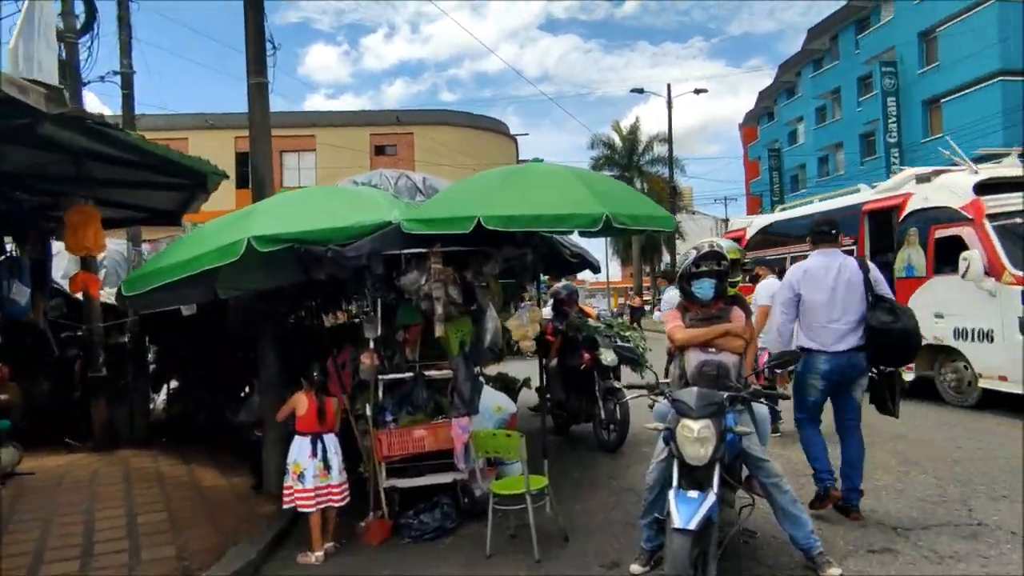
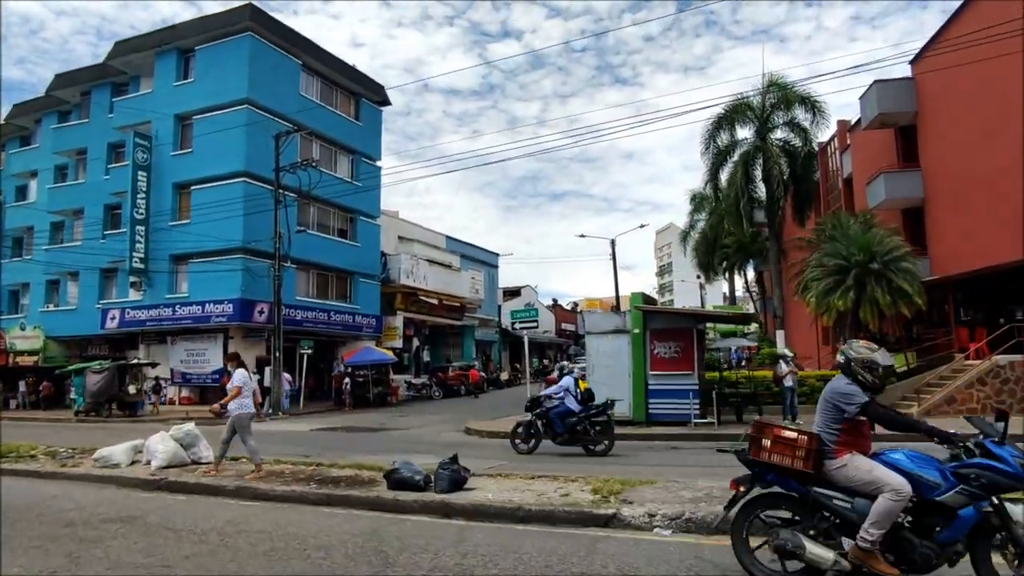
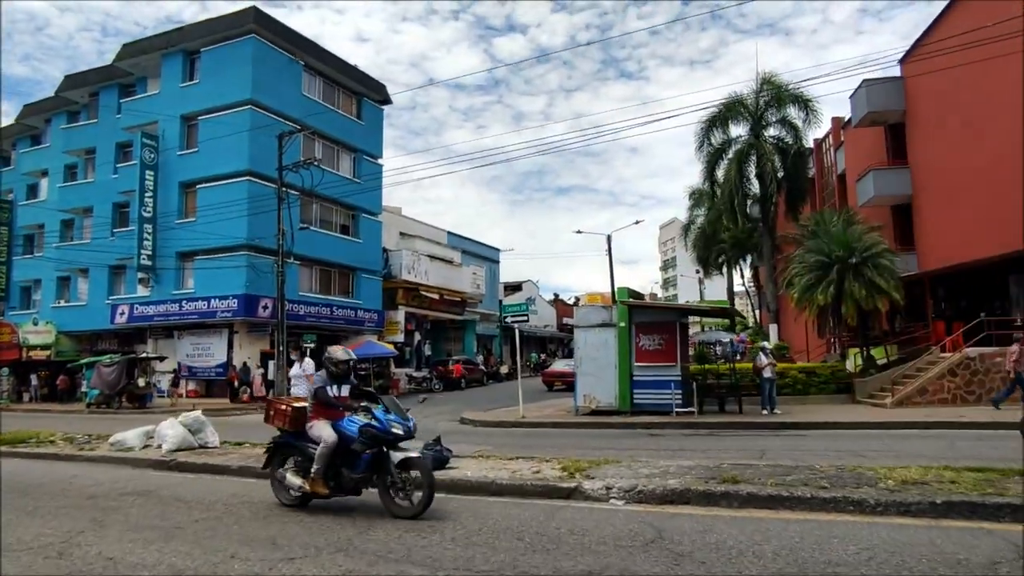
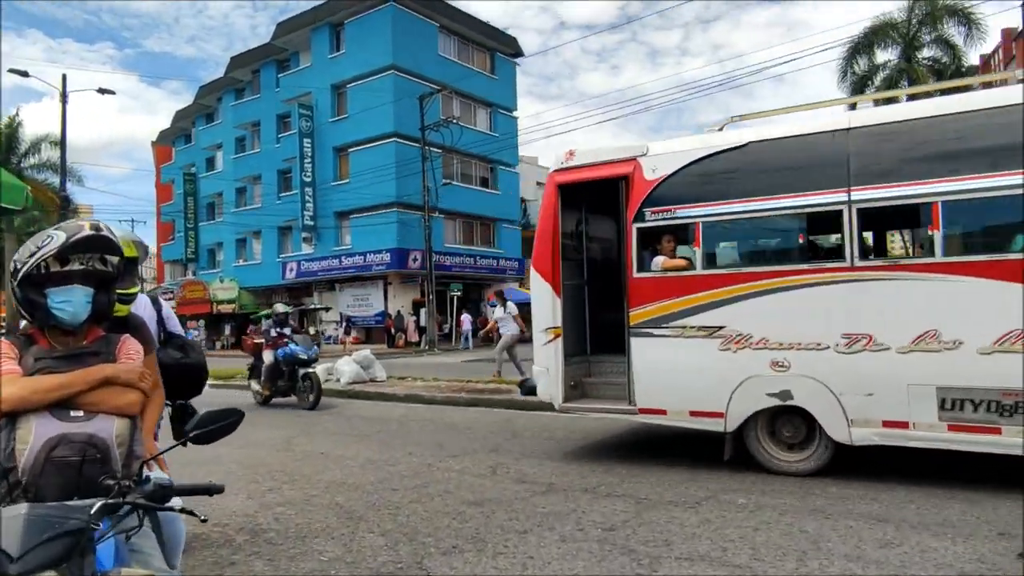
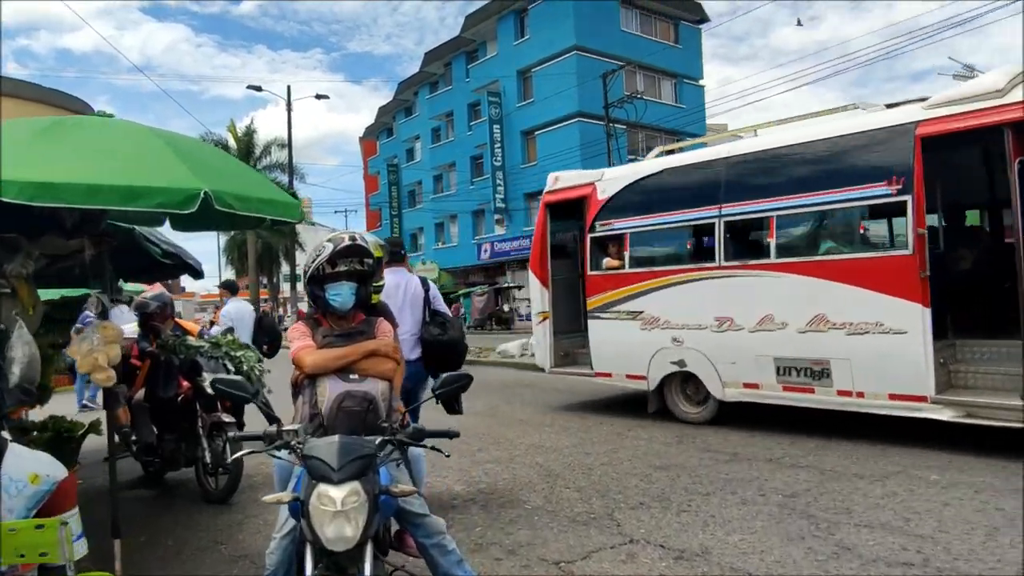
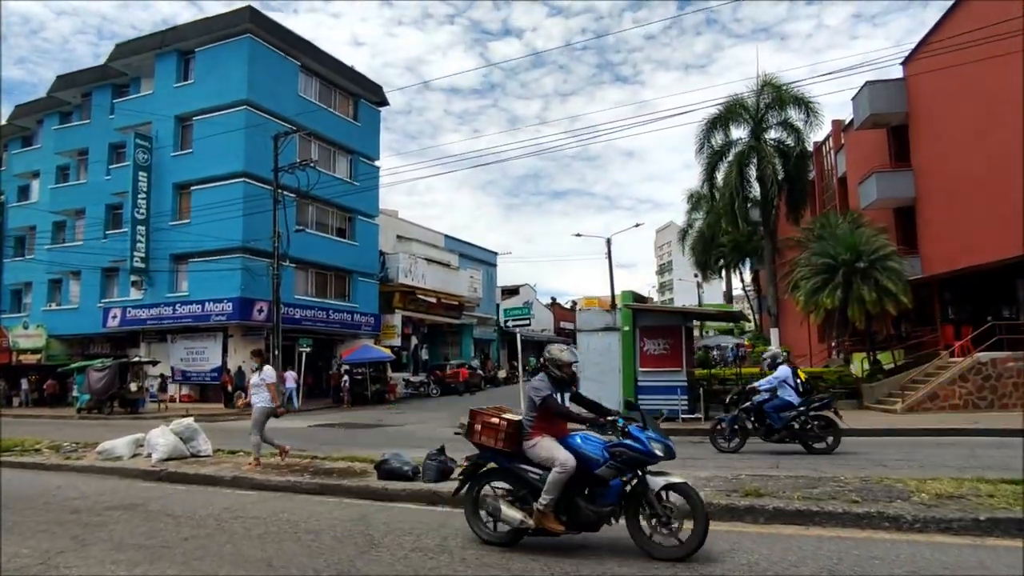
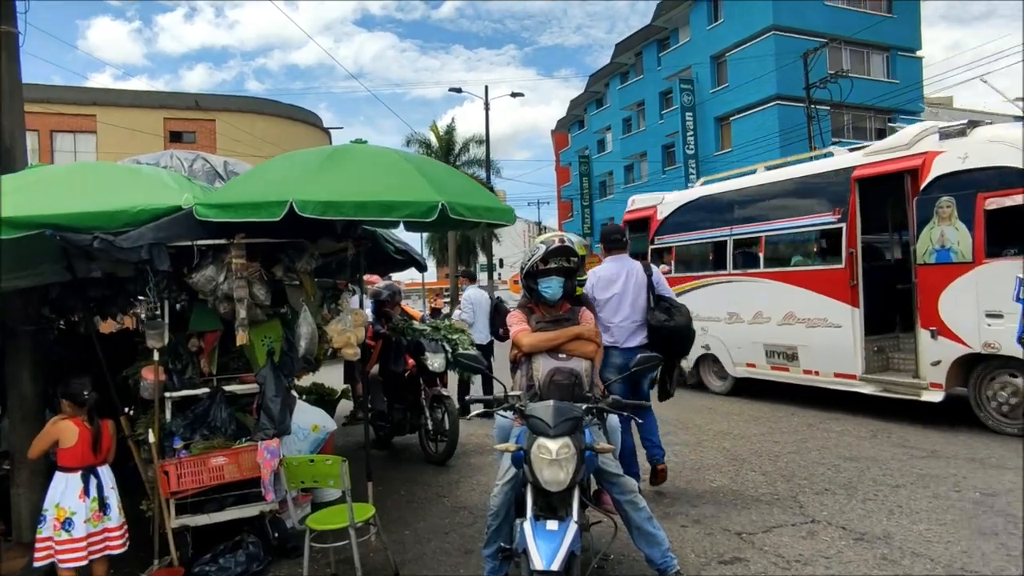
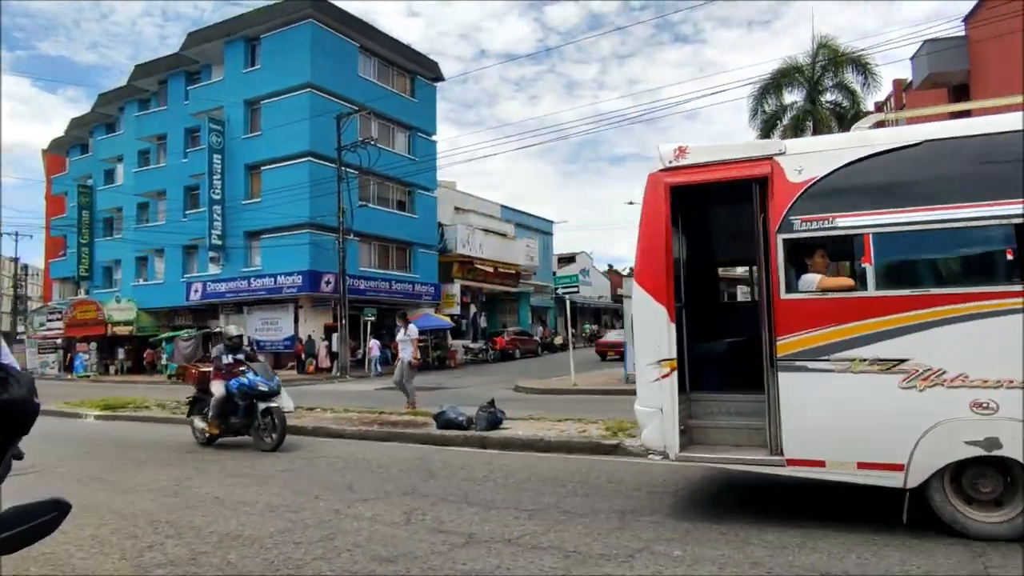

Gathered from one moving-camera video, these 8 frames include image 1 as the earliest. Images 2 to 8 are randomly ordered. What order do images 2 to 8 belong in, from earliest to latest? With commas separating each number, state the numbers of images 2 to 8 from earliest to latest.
7, 5, 4, 8, 3, 6, 2
